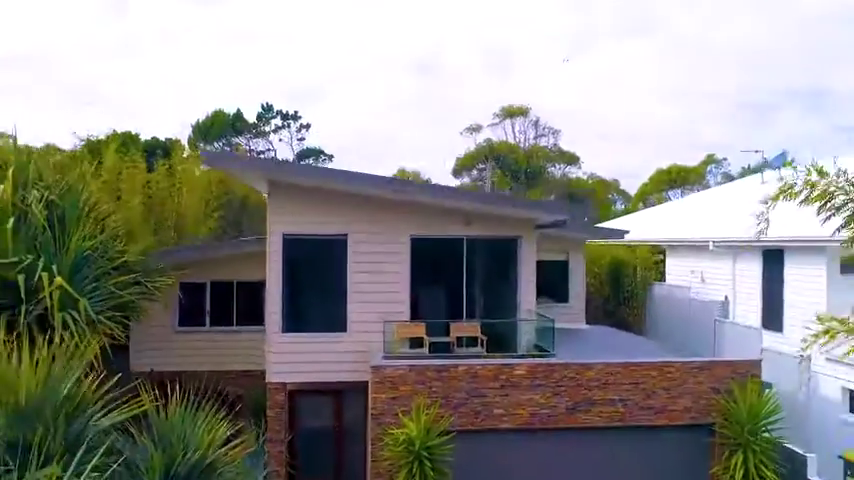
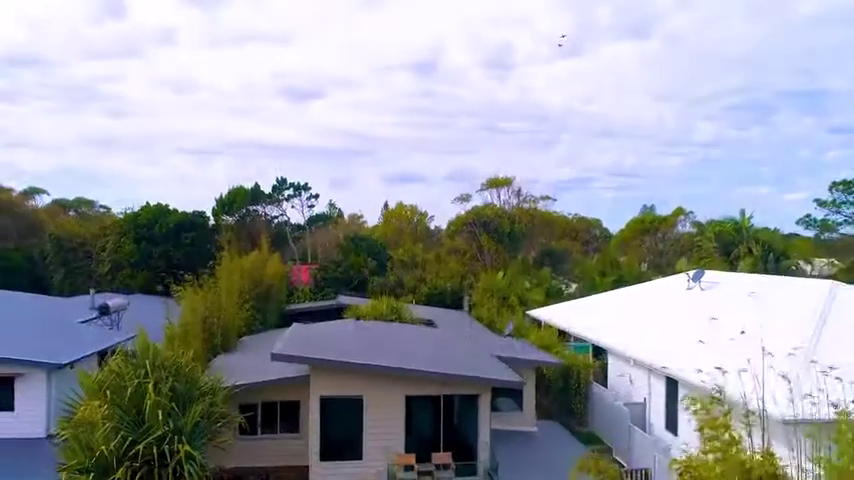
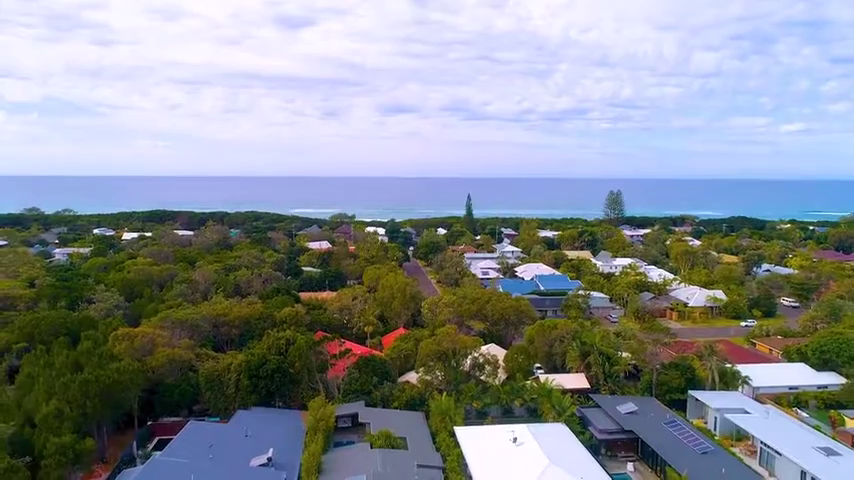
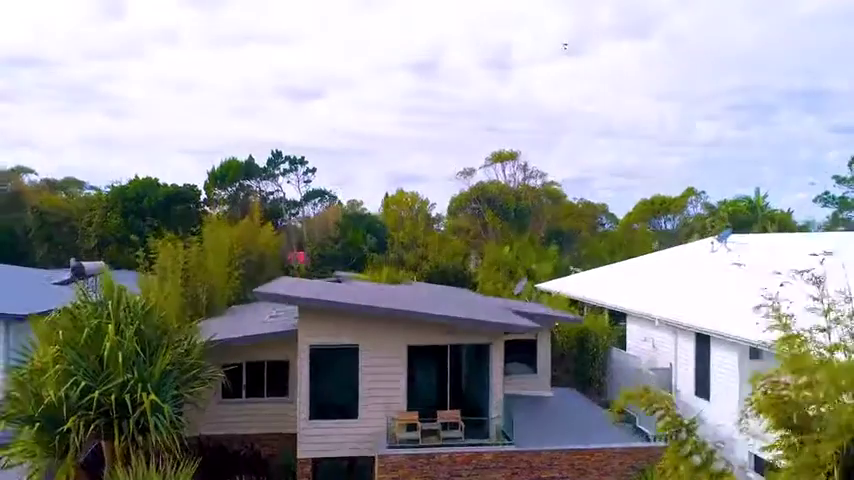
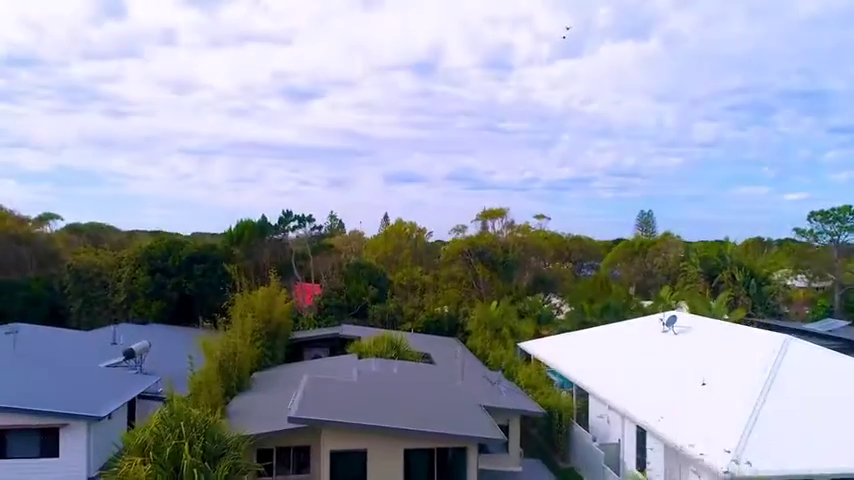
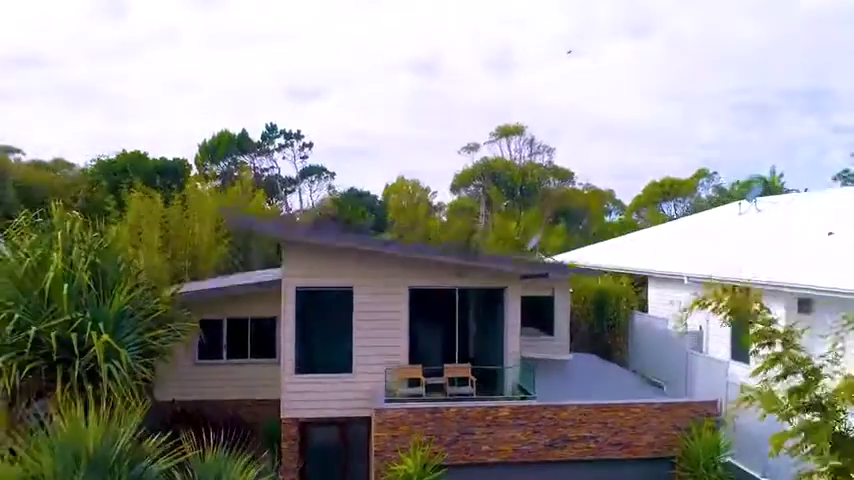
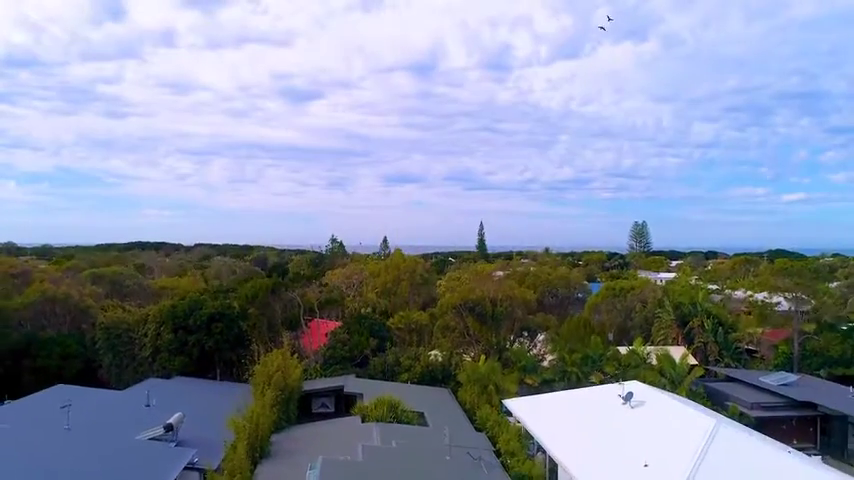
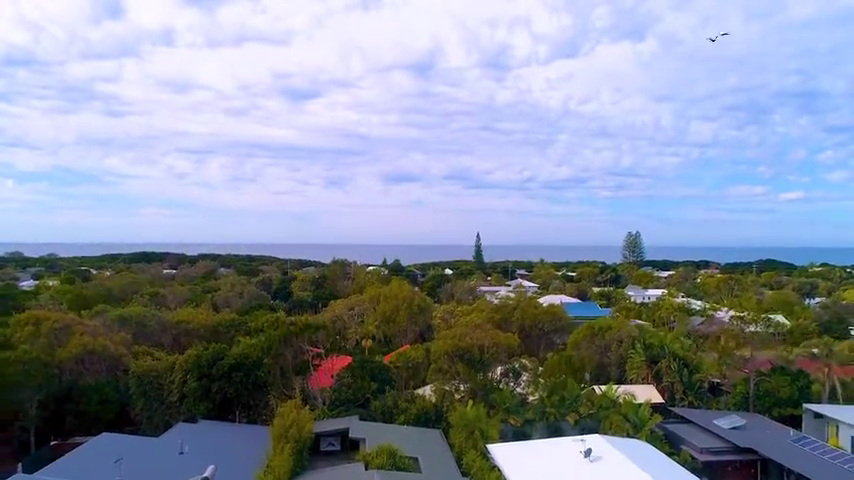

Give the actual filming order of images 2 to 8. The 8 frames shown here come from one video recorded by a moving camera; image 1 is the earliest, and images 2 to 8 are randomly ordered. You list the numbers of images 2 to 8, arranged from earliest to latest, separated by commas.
6, 4, 2, 5, 7, 8, 3
